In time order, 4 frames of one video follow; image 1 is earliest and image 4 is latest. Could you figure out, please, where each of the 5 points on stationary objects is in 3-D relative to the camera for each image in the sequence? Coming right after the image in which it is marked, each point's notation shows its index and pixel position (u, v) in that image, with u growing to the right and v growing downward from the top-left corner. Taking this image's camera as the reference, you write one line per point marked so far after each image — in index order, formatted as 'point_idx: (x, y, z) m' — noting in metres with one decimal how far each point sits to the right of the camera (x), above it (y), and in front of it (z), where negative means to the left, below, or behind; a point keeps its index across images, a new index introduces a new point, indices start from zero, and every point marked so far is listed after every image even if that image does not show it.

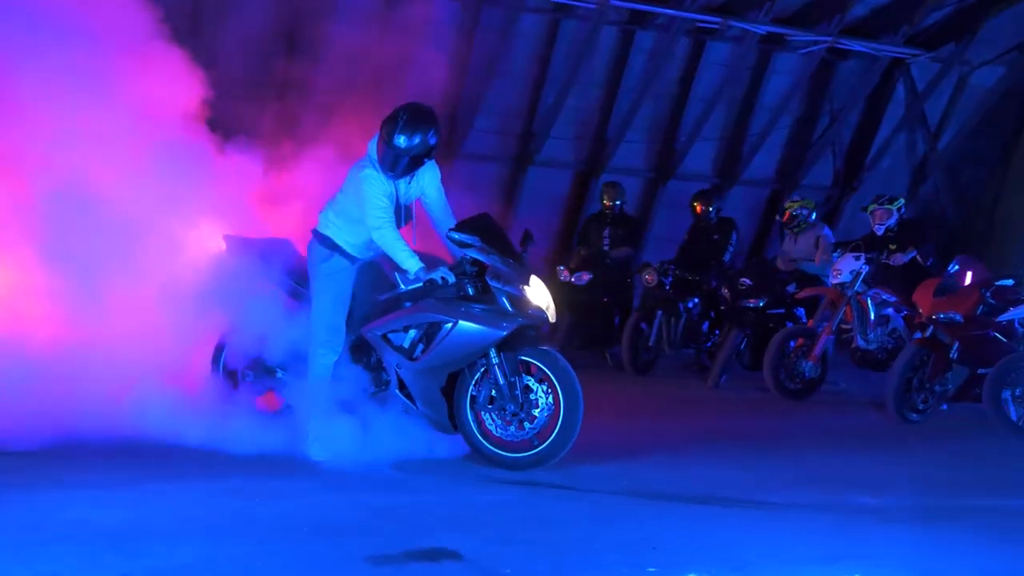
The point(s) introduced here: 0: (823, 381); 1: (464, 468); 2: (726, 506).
0: (+3.1, -0.9, +9.8) m
1: (-0.3, -1.0, +5.3) m
2: (+1.0, -1.0, +4.7) m
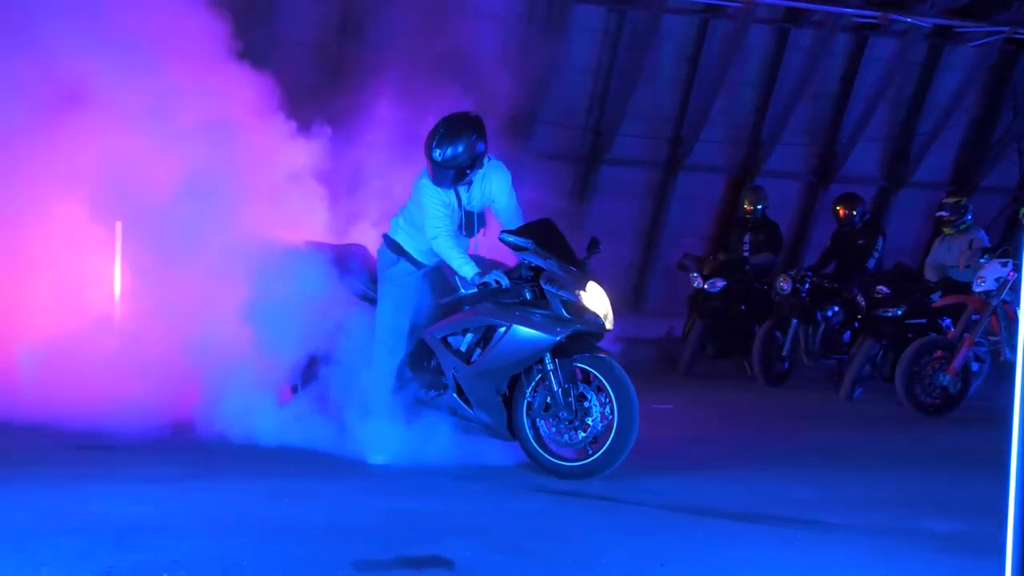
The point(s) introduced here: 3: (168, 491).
0: (+4.1, -1.0, +9.1) m
1: (0.0, -1.0, +5.2) m
2: (+1.2, -1.1, +4.4) m
3: (-1.5, -0.9, +4.3) m
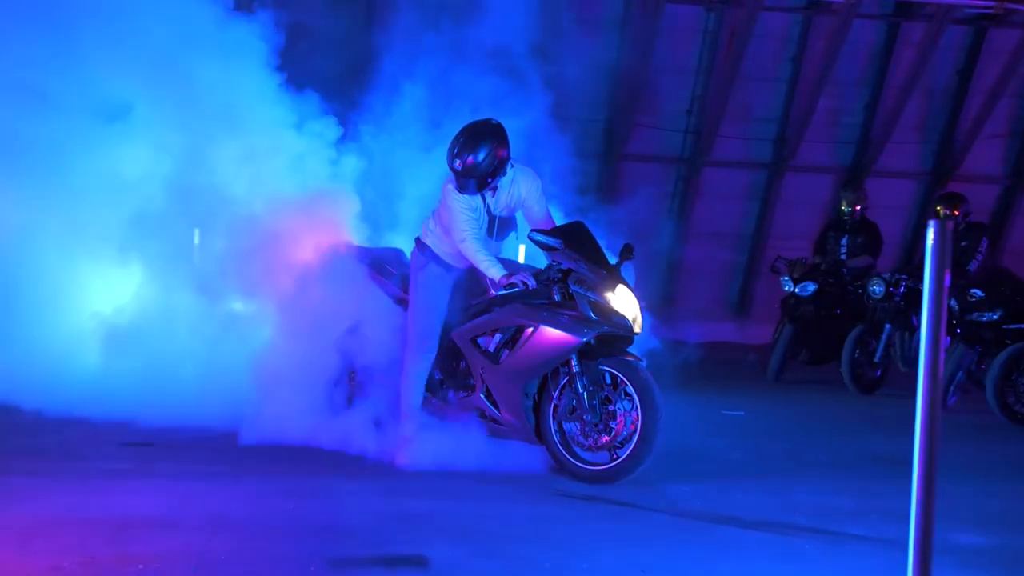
0: (+4.7, -1.0, +8.6) m
1: (+0.2, -1.0, +5.2) m
2: (+1.2, -1.1, +4.2) m
3: (-1.4, -0.9, +4.4) m
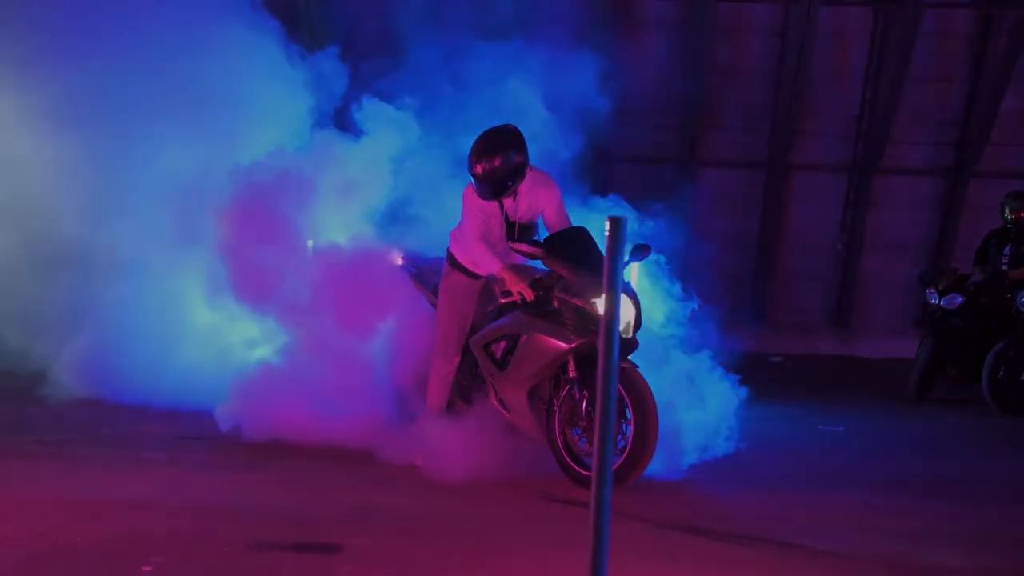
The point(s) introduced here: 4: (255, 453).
0: (+5.2, -1.1, +7.7) m
1: (+0.2, -1.1, +5.3) m
2: (+1.1, -1.1, +4.1) m
3: (-1.5, -0.9, +4.8) m
4: (-1.5, -0.9, +5.4) m
